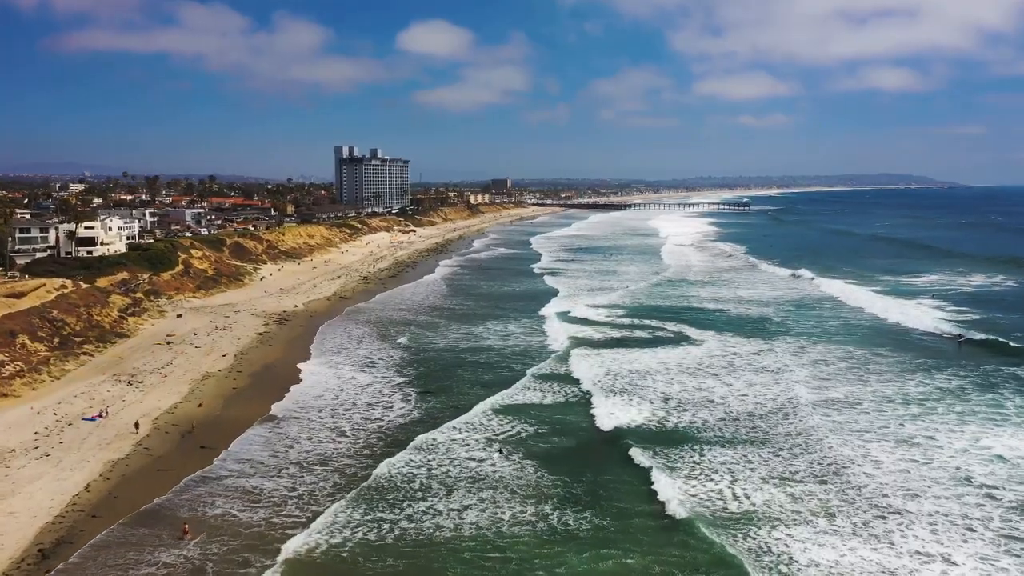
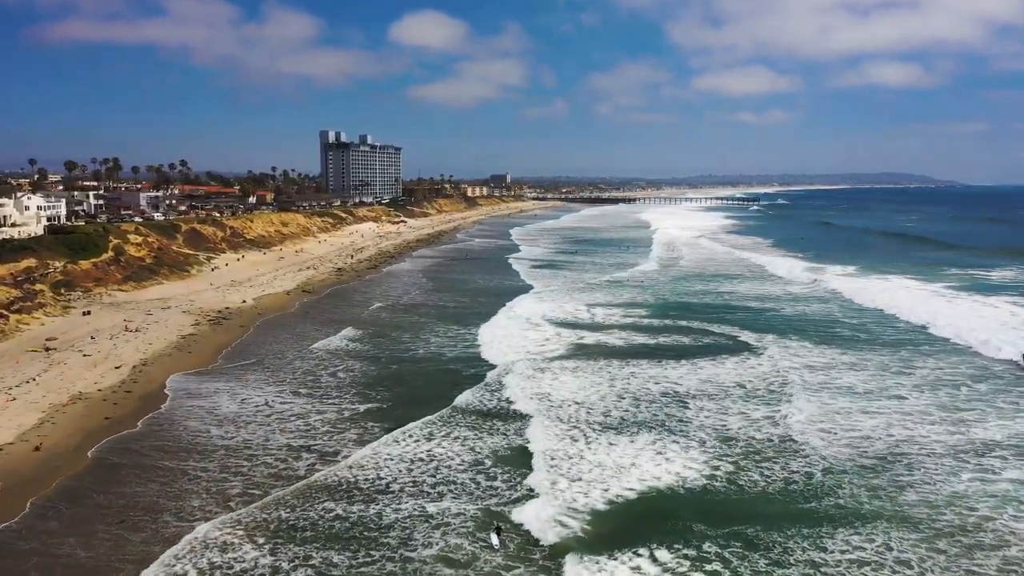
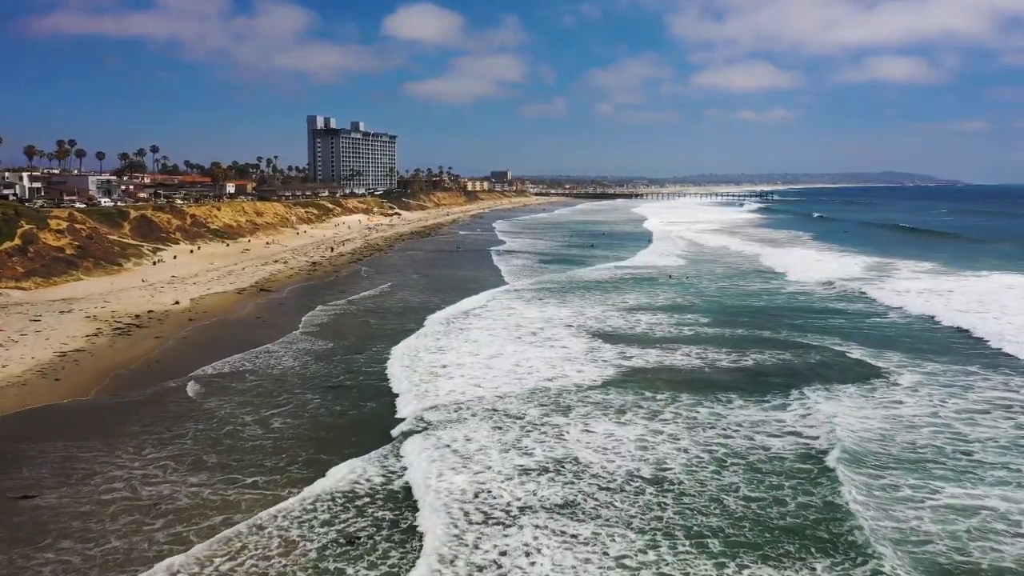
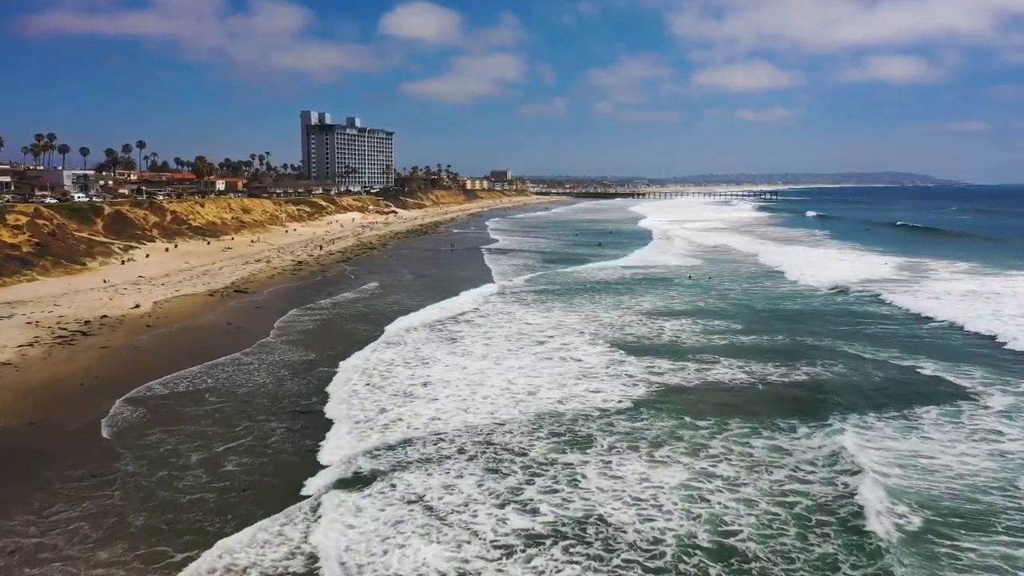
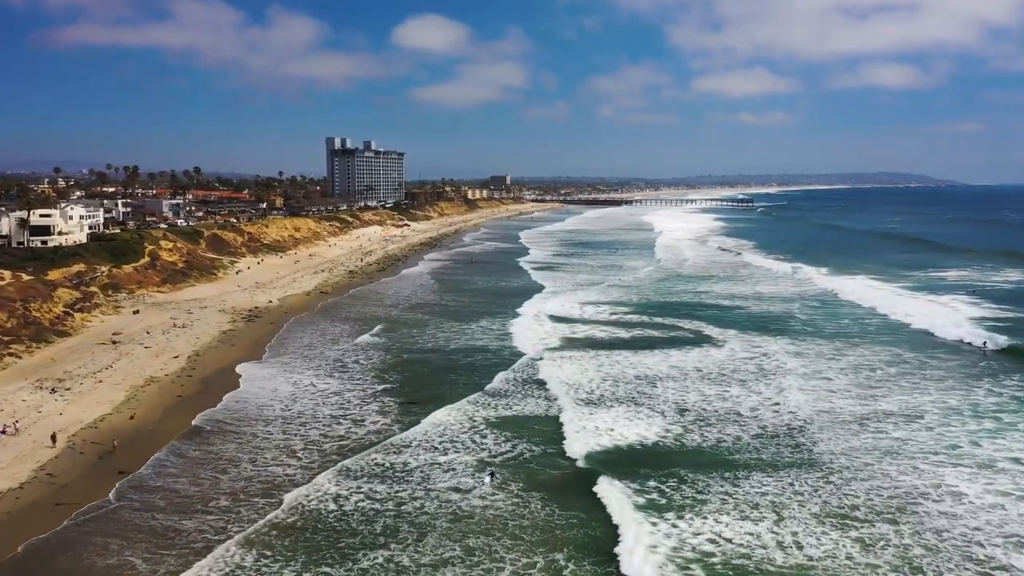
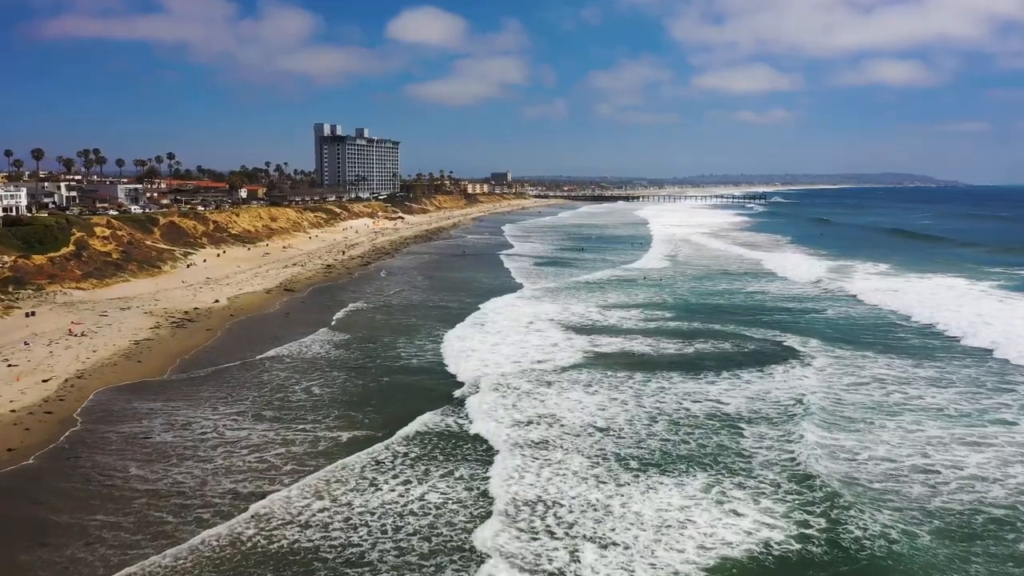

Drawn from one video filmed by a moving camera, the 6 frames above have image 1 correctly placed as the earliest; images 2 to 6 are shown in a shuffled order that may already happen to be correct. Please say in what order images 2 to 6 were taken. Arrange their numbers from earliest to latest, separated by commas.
5, 2, 6, 3, 4
